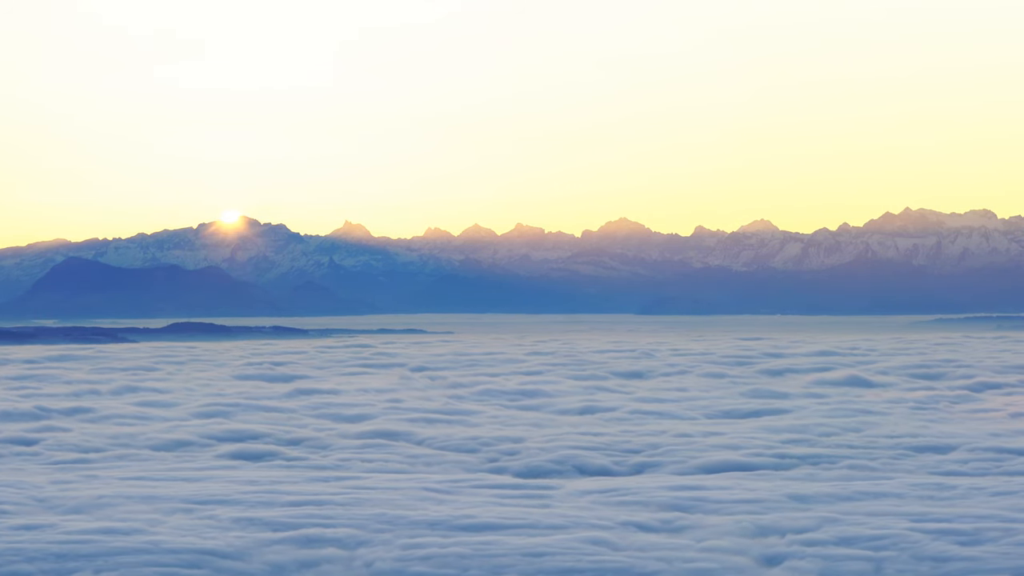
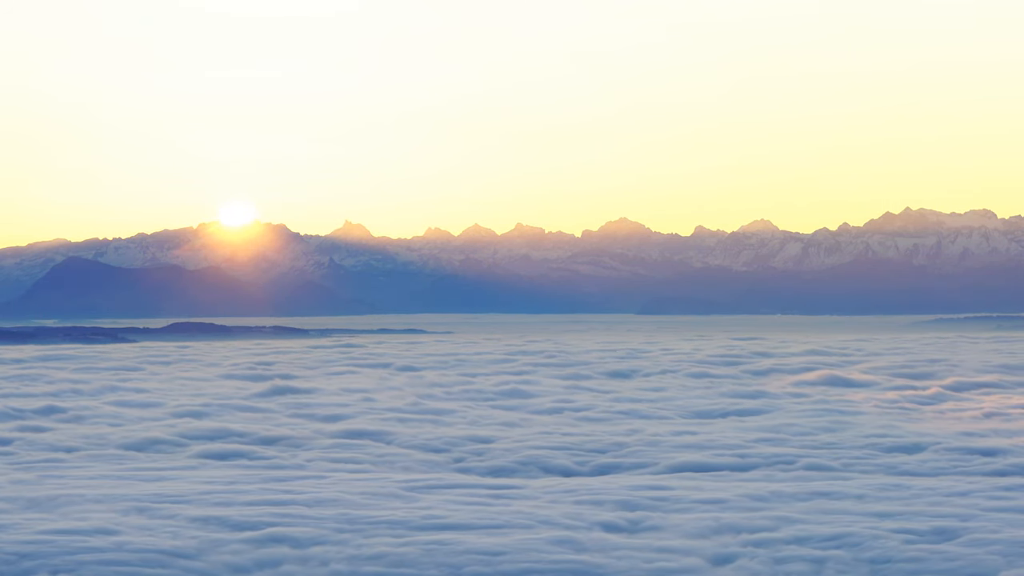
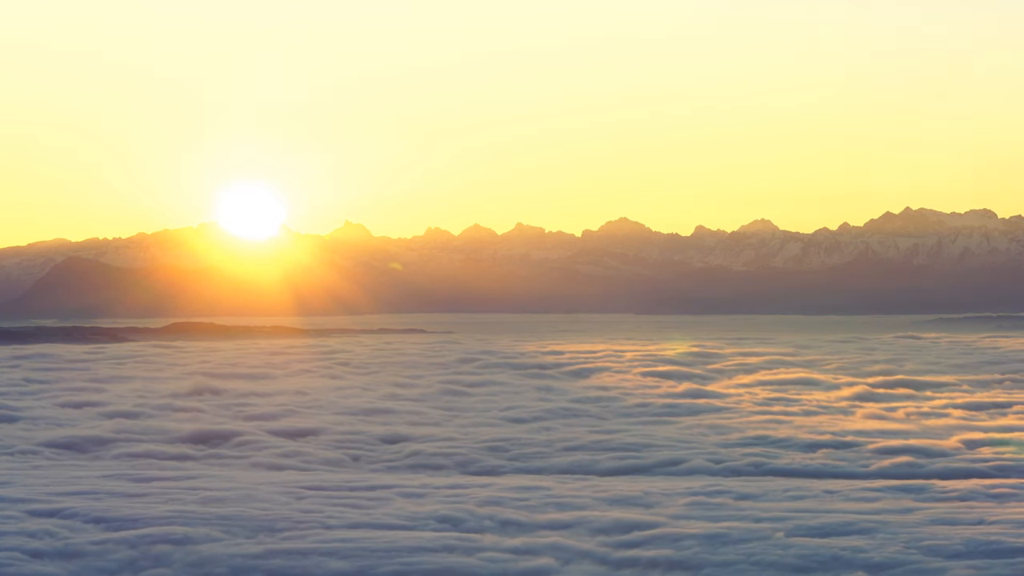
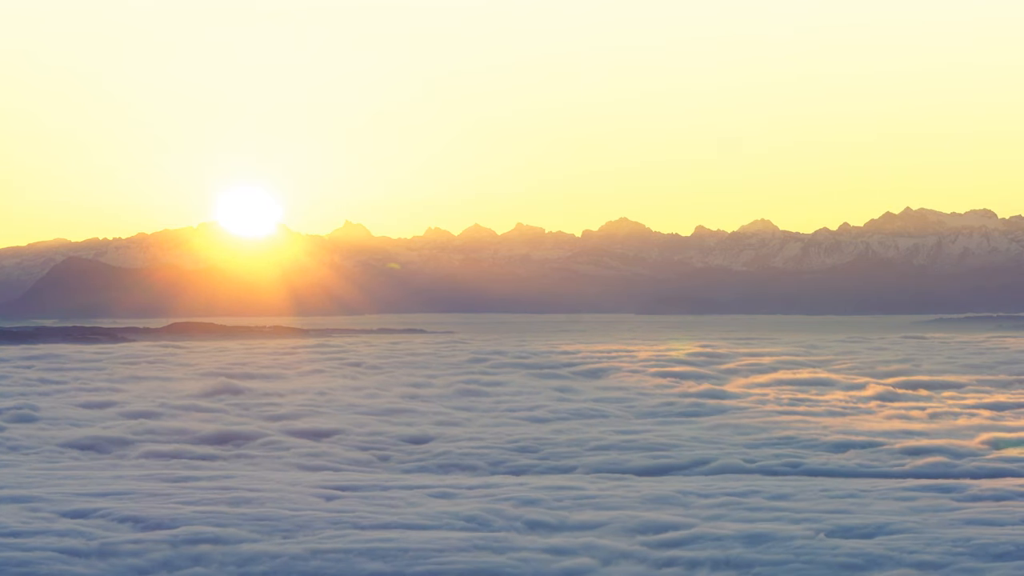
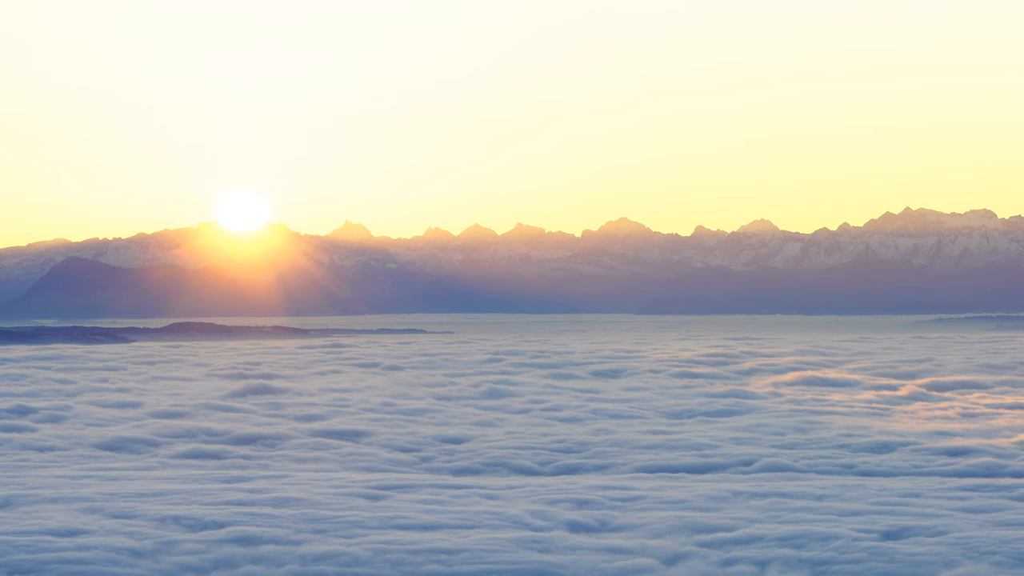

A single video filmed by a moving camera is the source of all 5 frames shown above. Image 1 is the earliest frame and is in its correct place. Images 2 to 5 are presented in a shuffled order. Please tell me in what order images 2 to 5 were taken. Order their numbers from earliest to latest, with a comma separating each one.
2, 5, 4, 3
